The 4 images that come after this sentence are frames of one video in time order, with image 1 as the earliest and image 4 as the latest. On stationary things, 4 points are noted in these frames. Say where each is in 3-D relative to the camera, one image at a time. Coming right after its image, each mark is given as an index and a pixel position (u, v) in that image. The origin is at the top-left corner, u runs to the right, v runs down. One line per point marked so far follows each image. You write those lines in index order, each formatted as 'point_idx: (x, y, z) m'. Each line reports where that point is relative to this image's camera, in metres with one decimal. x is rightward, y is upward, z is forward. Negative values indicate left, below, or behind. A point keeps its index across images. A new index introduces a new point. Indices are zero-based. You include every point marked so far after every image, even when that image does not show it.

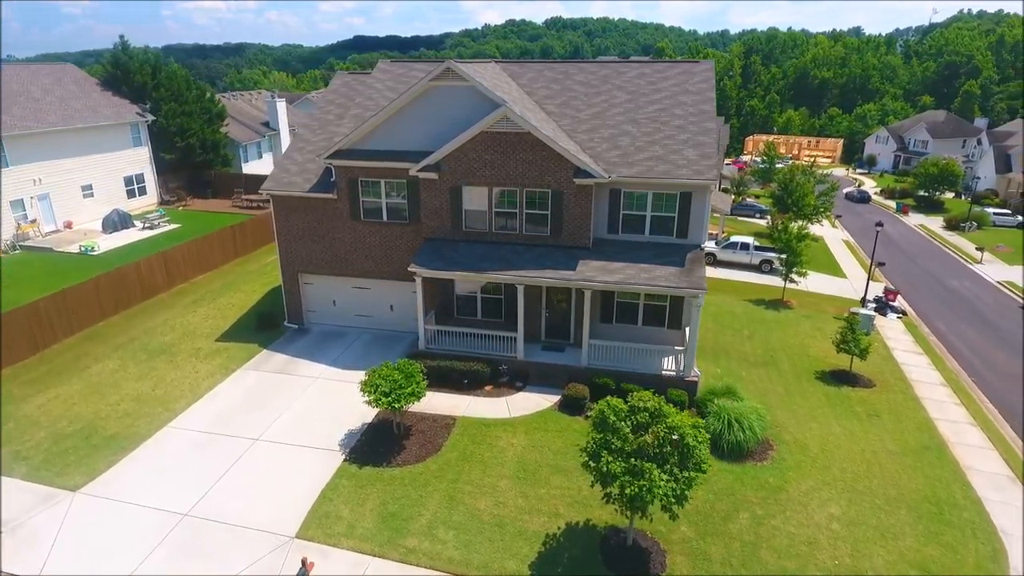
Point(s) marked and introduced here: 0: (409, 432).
0: (-2.4, -4.3, +19.3) m
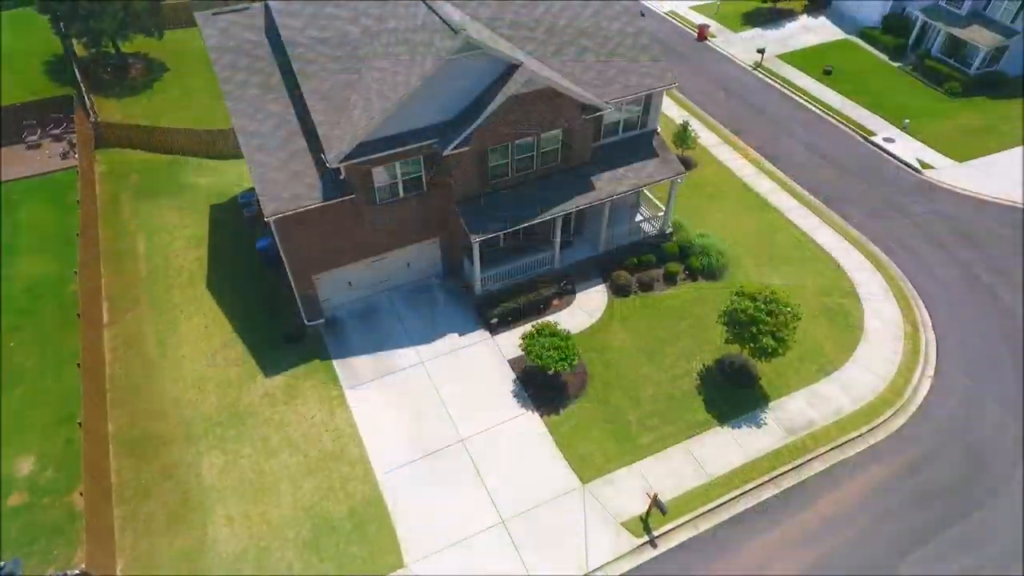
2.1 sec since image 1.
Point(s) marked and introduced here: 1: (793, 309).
0: (-1.9, -4.6, +17.9) m
1: (+8.3, -0.6, +18.4) m
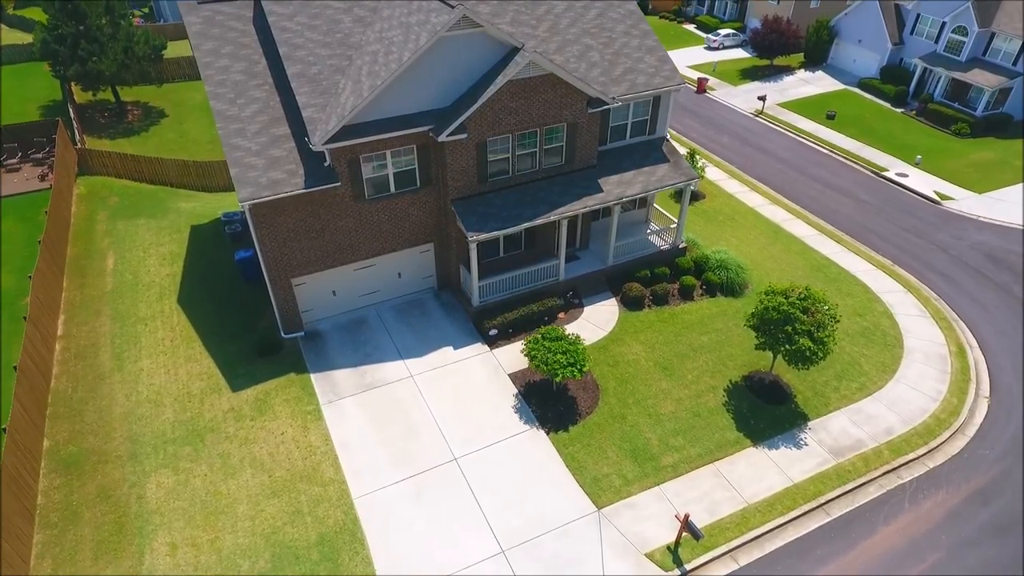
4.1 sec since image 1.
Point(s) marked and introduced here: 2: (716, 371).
0: (-1.8, -4.4, +15.3) m
1: (+8.4, -0.5, +16.3) m
2: (+6.0, -2.4, +18.3) m
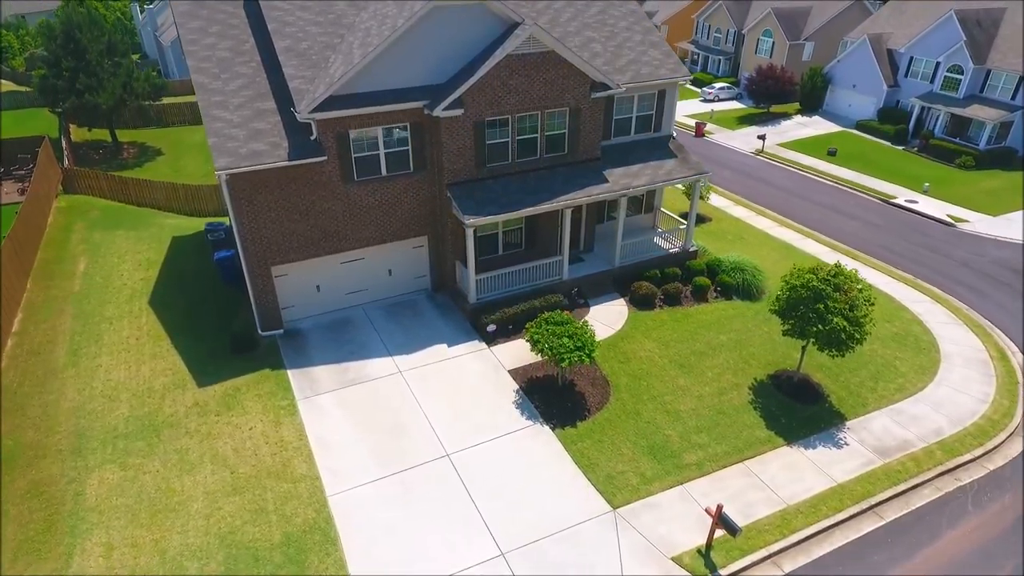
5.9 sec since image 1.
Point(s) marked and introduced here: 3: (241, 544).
0: (-1.8, -3.8, +13.2) m
1: (+8.4, 0.0, +14.8) m
2: (+6.0, -2.2, +16.5) m
3: (-4.9, -4.6, +11.3) m
